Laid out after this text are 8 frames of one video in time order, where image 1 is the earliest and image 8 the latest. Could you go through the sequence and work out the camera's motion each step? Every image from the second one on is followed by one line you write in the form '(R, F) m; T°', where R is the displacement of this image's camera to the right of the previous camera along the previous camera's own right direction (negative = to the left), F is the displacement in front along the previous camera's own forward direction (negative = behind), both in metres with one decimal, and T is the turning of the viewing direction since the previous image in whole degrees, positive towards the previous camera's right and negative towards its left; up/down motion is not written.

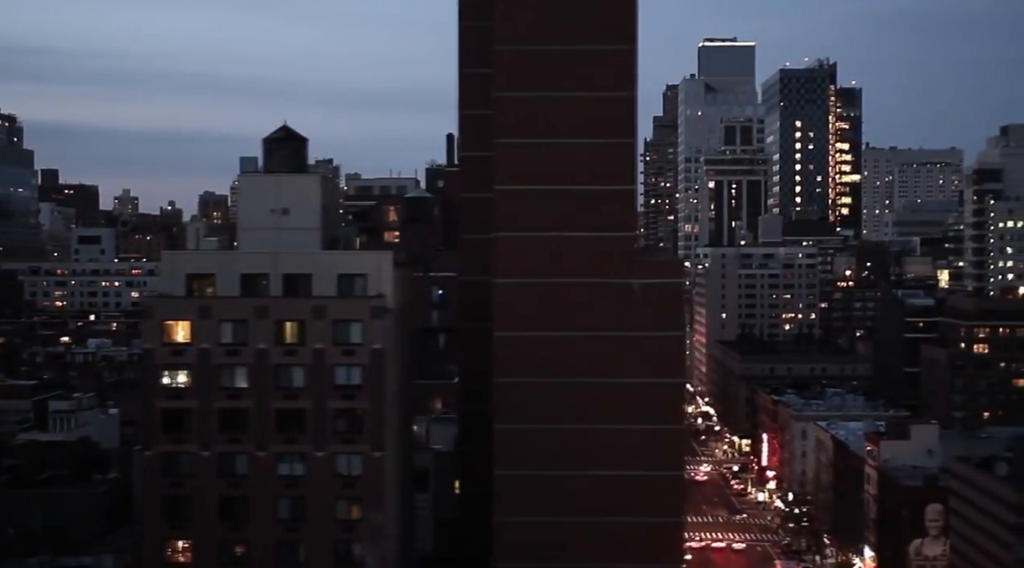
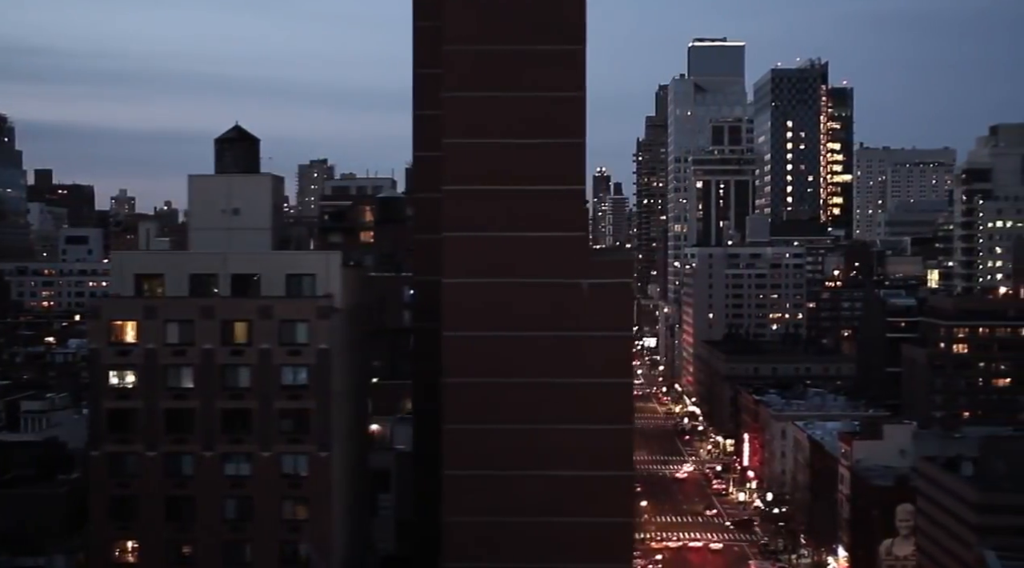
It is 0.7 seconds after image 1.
(+1.3, 0.0) m; 0°
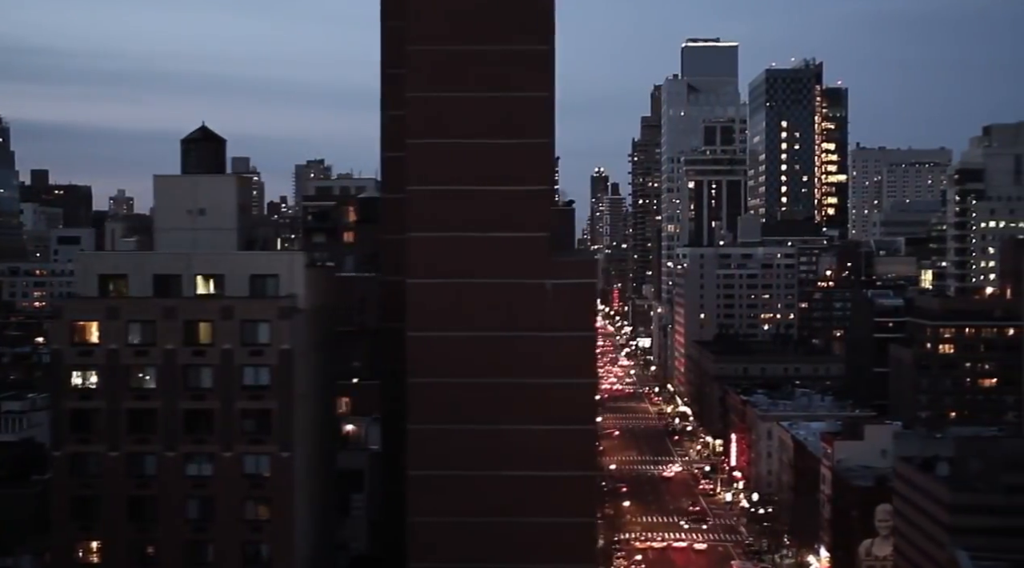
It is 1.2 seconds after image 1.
(+0.9, 0.0) m; 0°
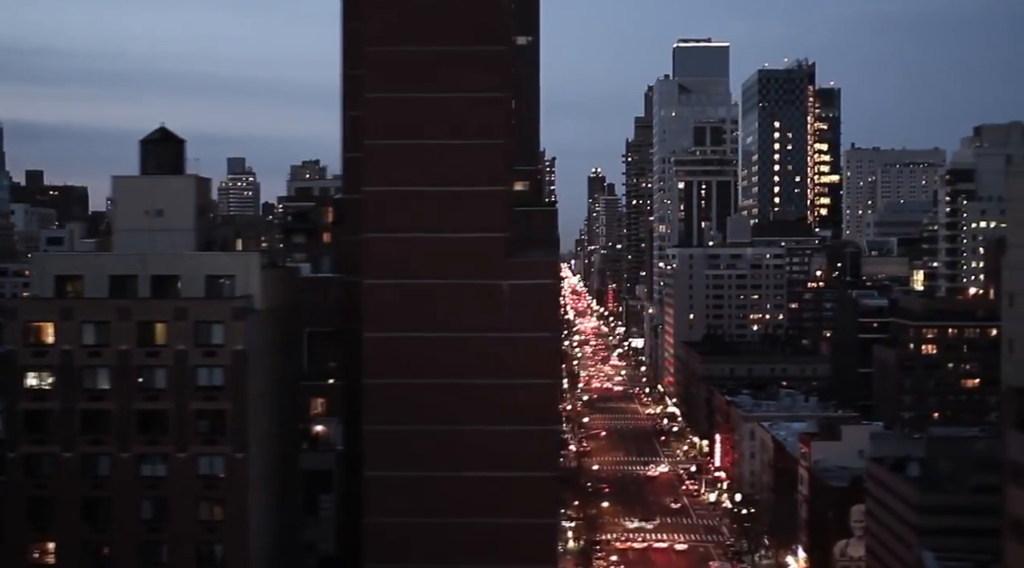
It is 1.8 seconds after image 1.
(+1.1, 0.0) m; 0°
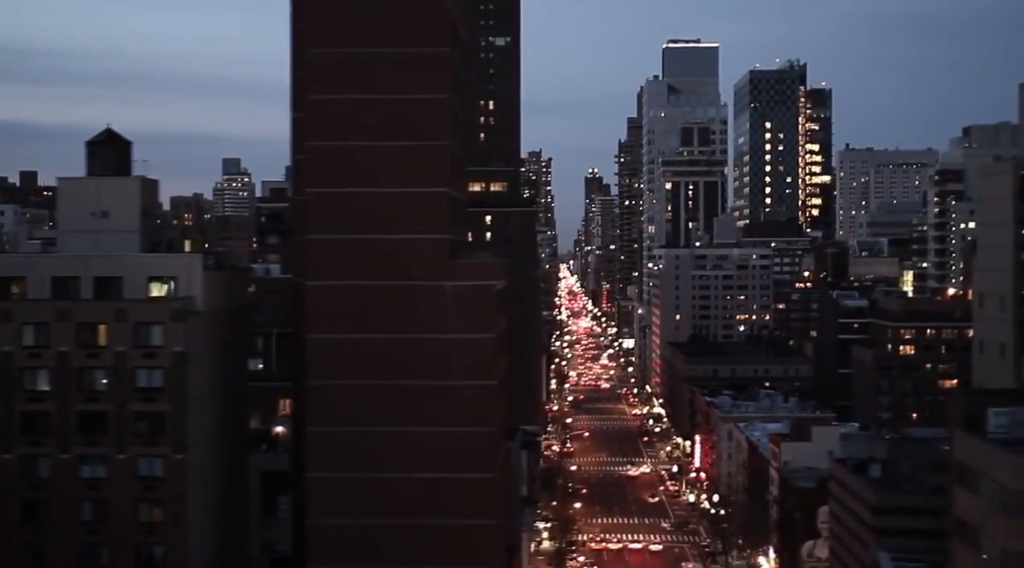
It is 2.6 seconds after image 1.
(+1.5, 0.0) m; 0°
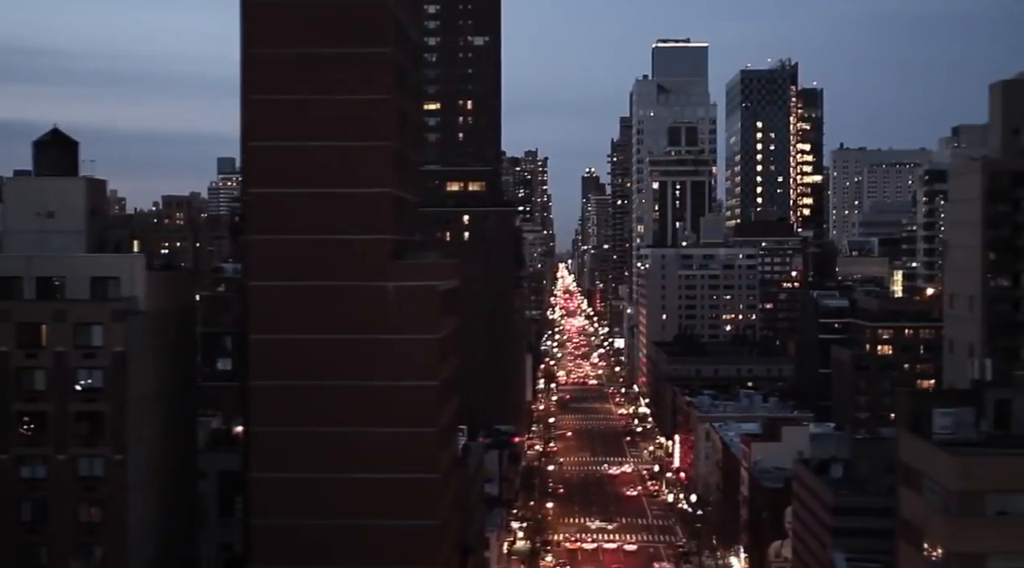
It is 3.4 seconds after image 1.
(+1.4, 0.0) m; 0°
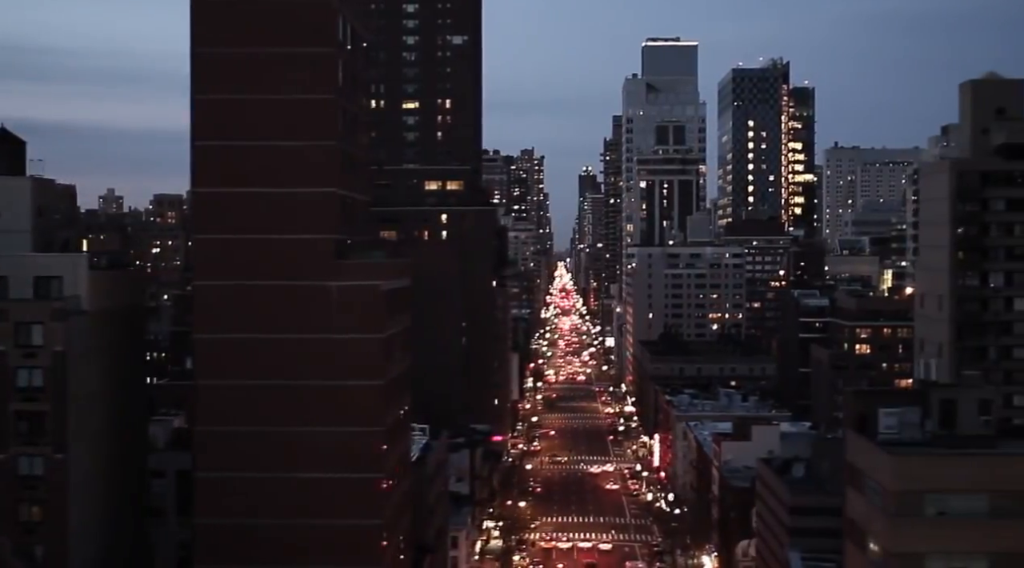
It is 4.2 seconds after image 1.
(+1.4, 0.0) m; 0°
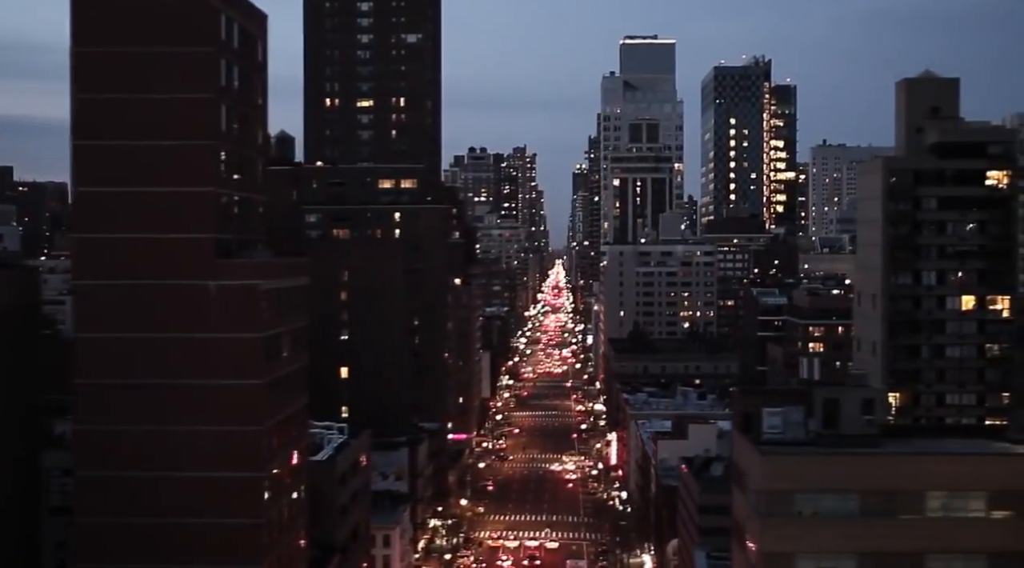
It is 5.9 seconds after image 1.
(+3.1, 0.0) m; 0°
